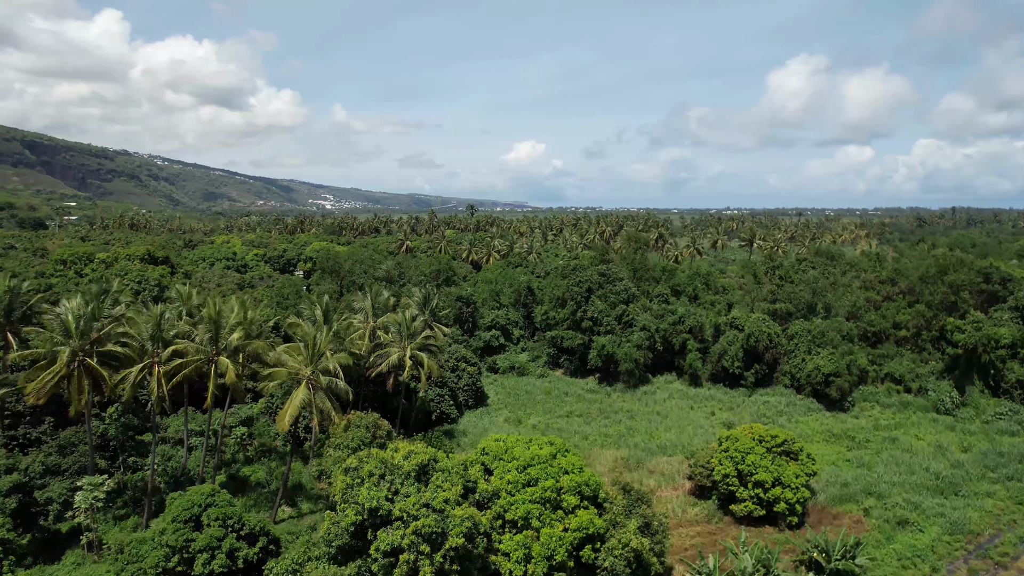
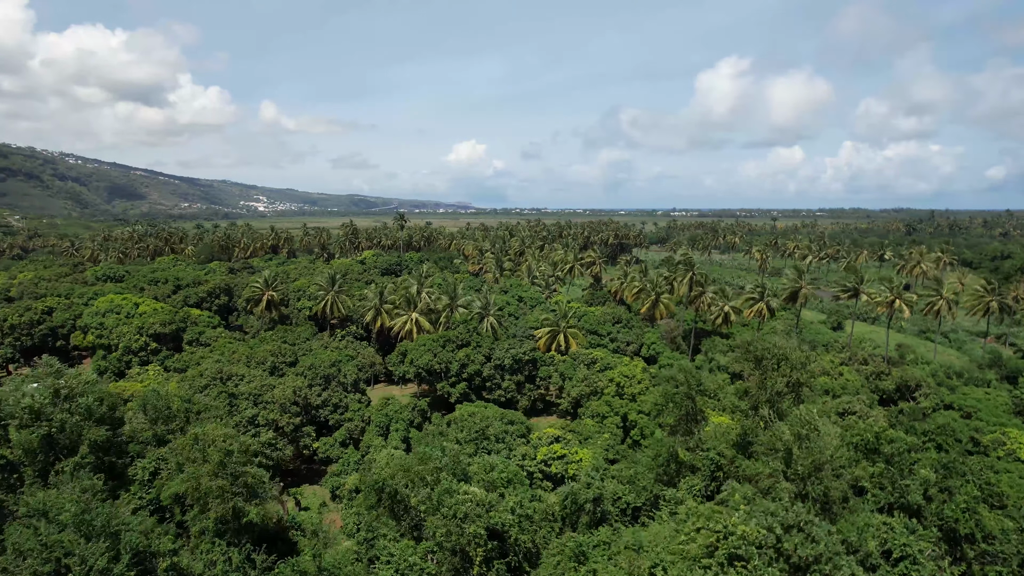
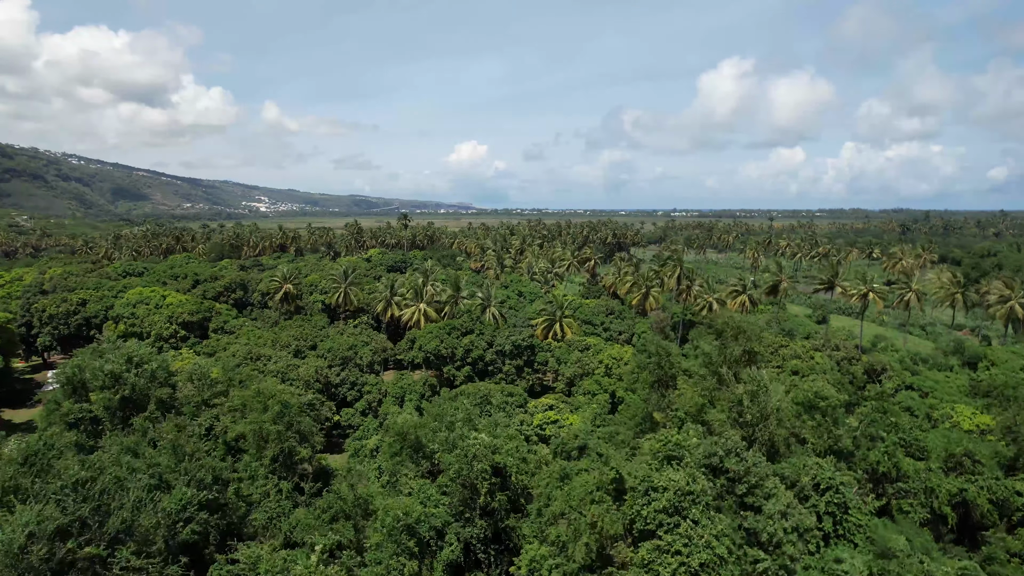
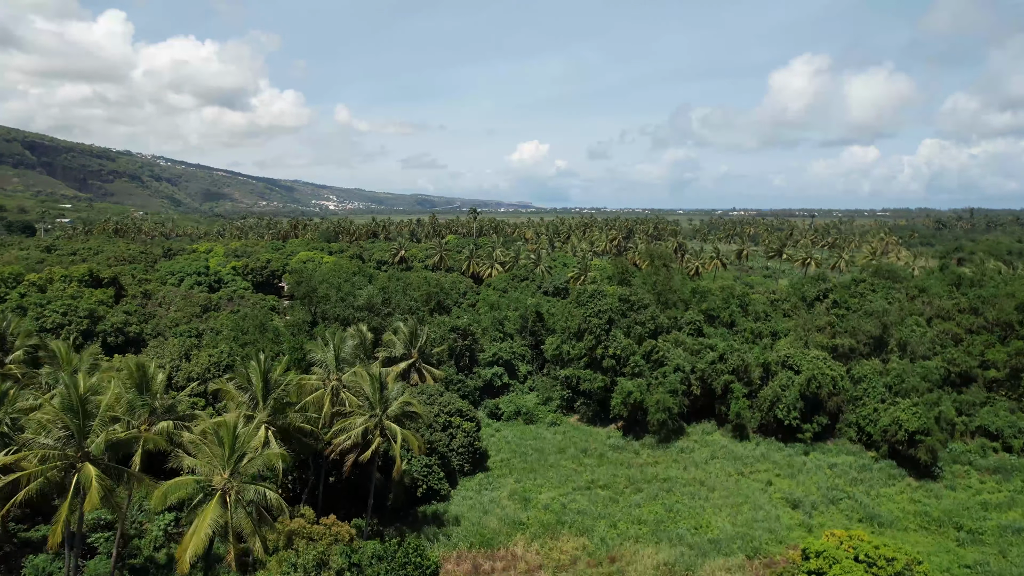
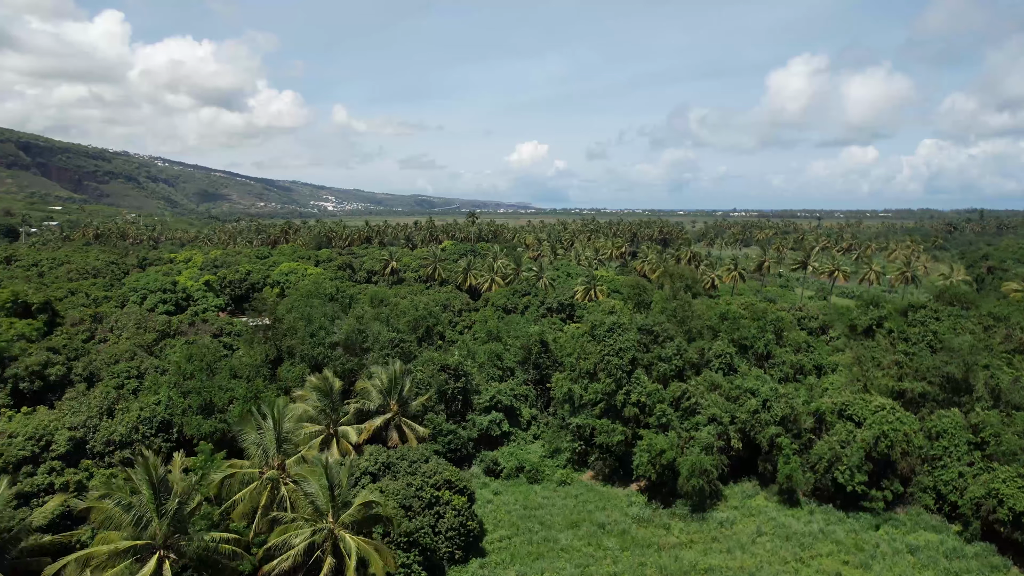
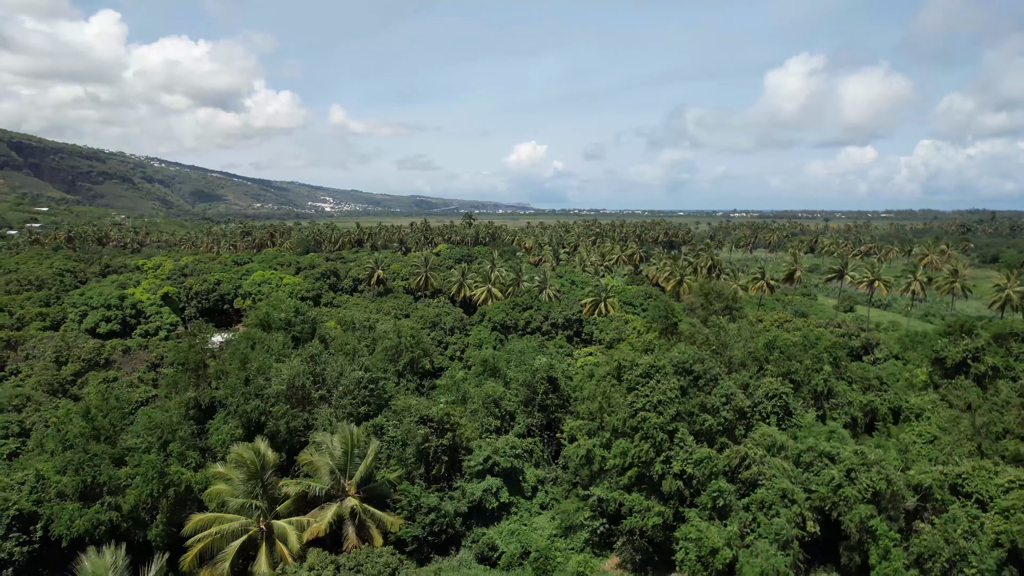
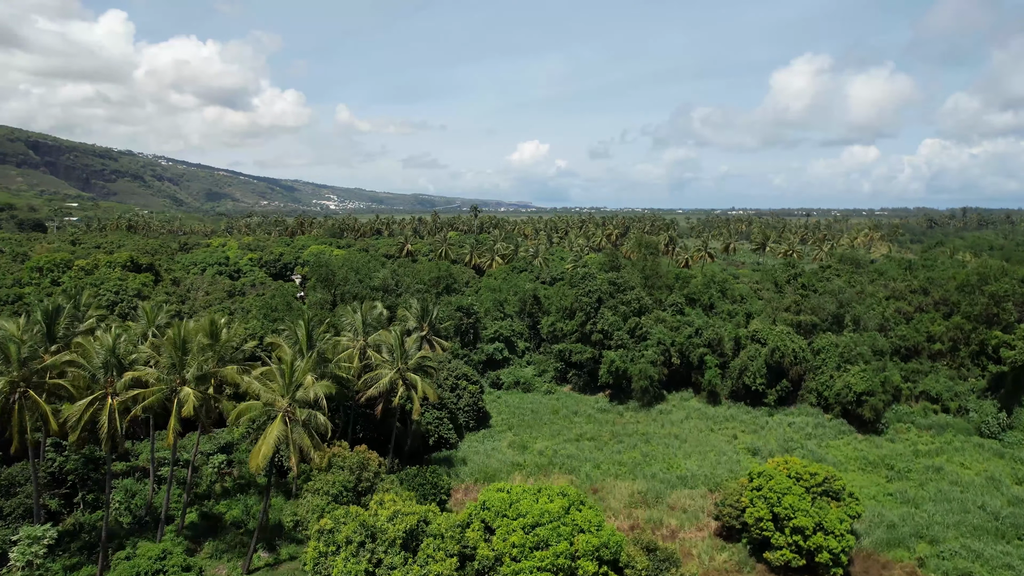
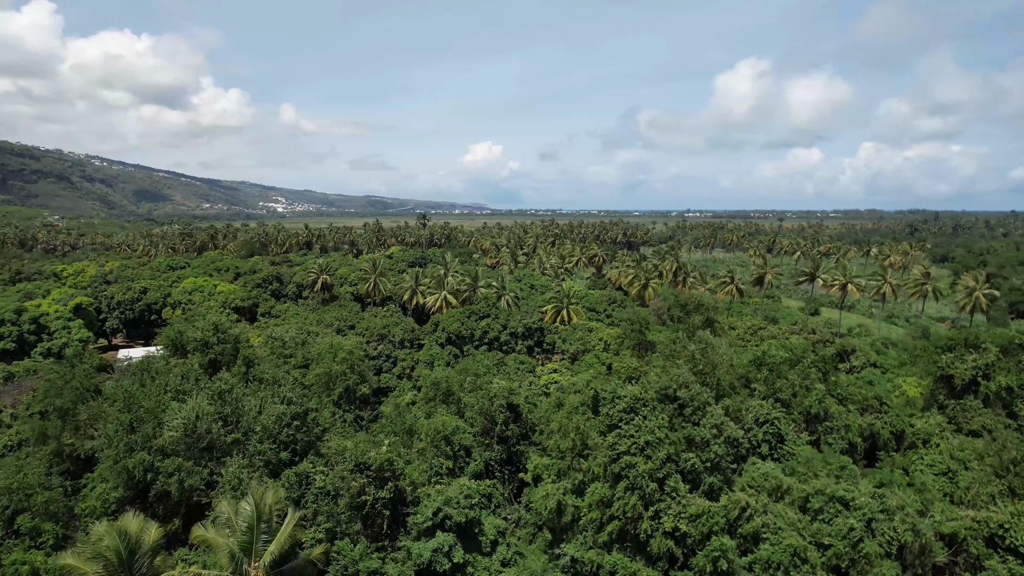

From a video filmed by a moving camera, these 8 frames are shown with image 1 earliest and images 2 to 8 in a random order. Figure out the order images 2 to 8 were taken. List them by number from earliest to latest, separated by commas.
7, 4, 5, 6, 8, 3, 2
